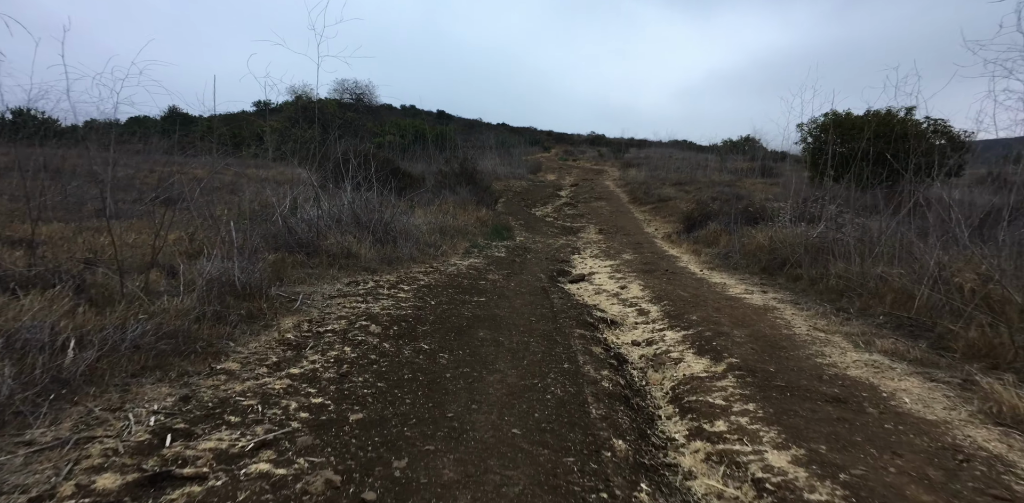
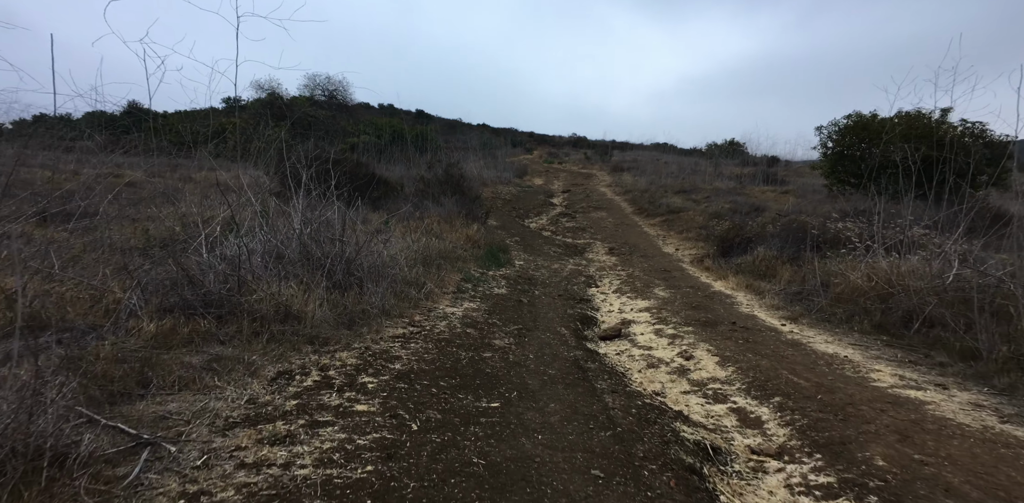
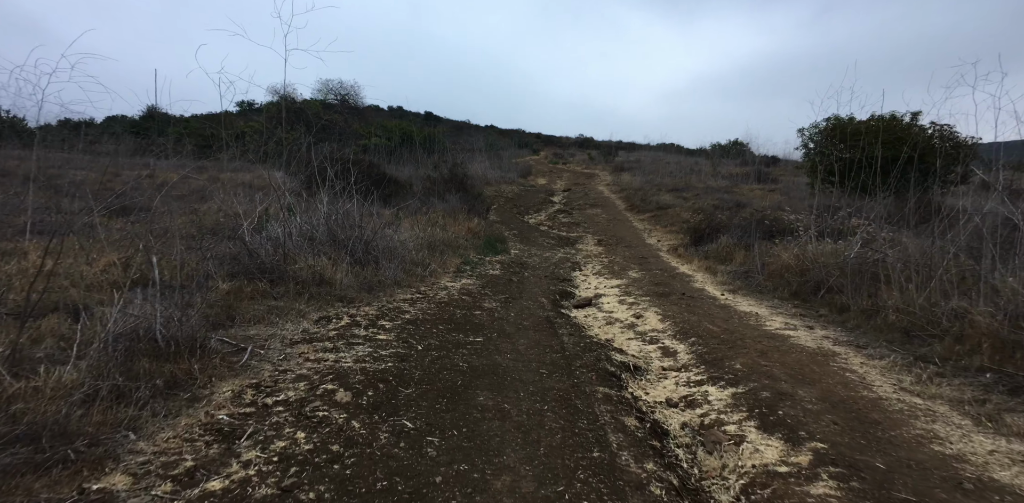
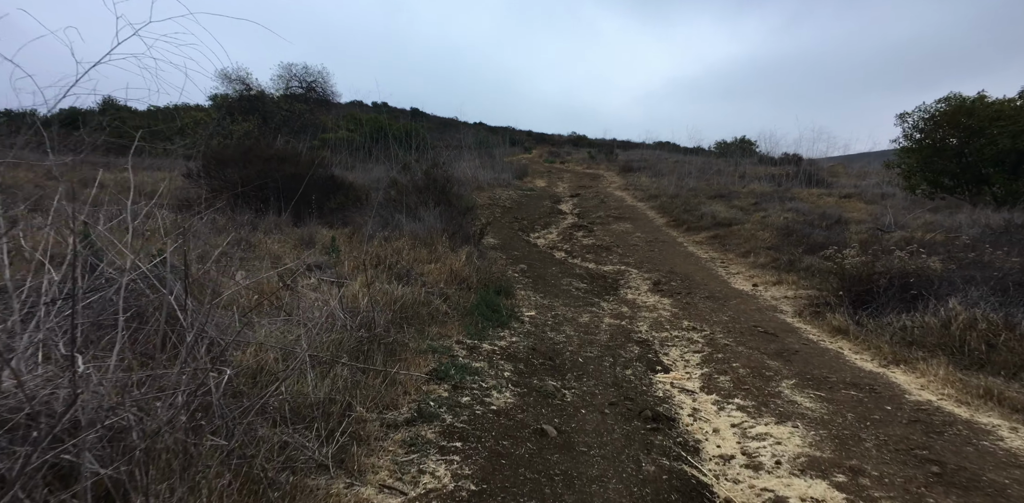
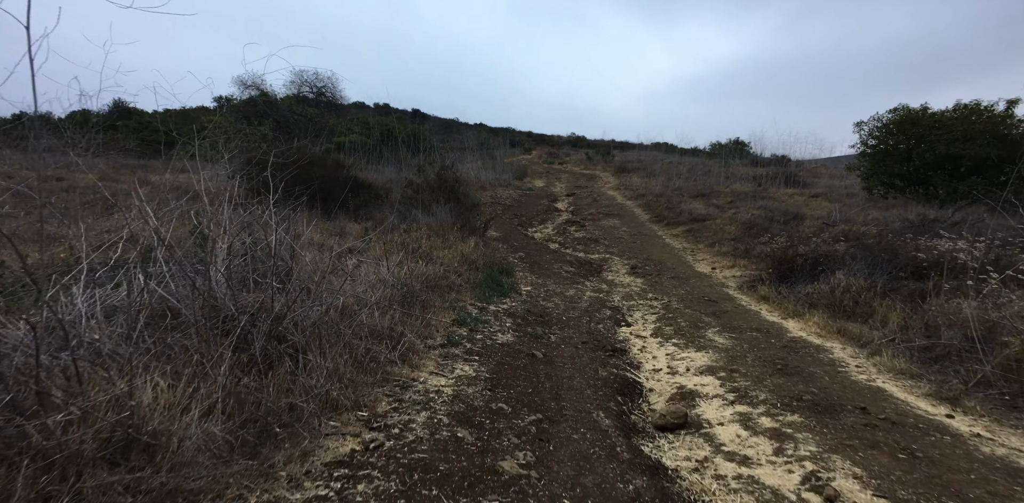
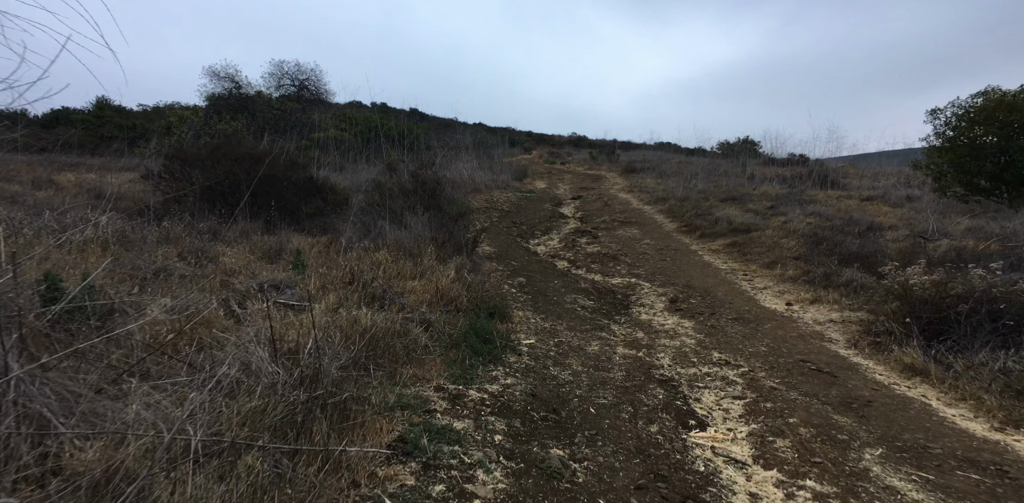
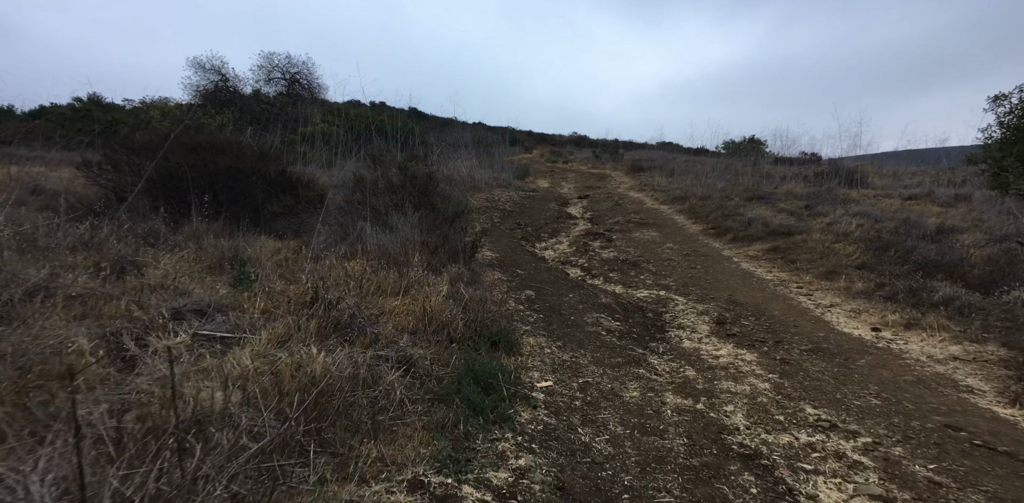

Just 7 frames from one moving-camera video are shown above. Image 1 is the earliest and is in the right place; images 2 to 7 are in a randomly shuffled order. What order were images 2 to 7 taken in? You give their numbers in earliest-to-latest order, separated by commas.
3, 2, 5, 4, 6, 7
